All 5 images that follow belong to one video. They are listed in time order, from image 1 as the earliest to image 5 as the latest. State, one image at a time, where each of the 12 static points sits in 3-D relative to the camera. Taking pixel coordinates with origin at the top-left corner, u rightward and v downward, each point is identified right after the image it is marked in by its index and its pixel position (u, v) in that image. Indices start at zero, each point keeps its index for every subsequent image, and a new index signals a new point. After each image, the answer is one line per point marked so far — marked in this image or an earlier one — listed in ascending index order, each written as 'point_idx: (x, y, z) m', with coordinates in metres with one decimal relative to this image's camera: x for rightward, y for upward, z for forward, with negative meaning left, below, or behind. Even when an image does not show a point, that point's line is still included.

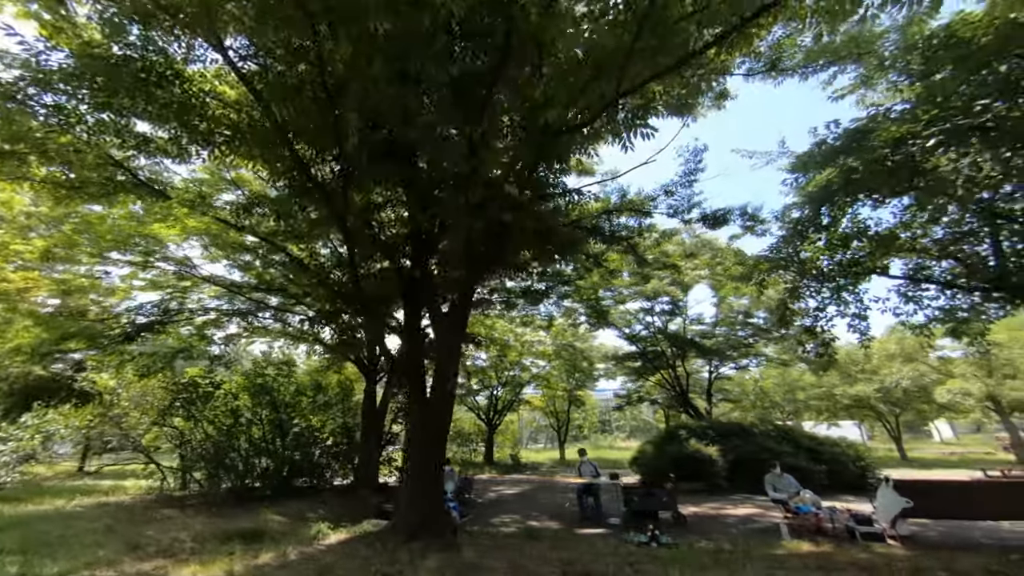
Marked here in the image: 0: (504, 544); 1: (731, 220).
0: (-0.1, -4.6, +6.7) m
1: (+5.6, +1.7, +9.8) m
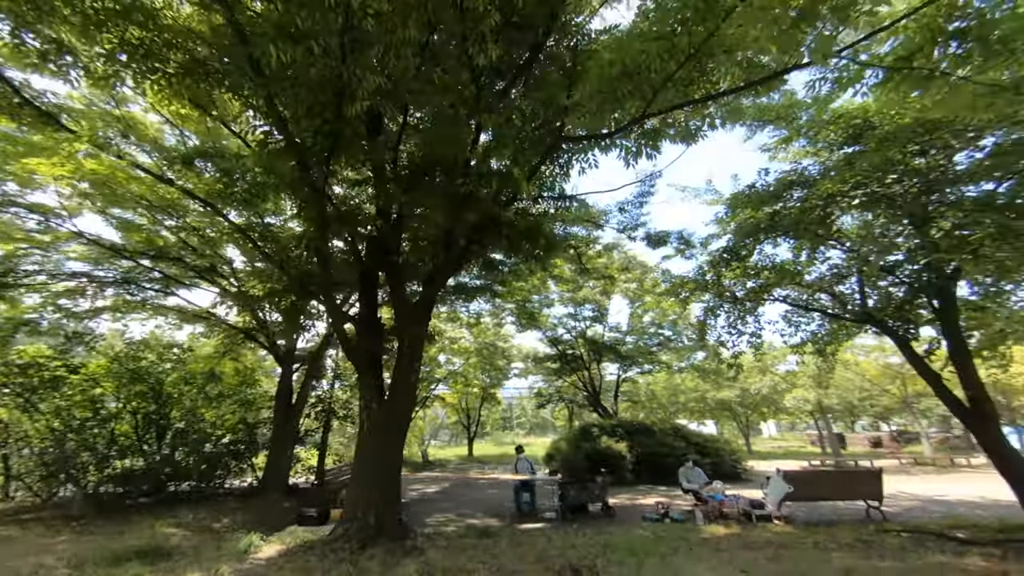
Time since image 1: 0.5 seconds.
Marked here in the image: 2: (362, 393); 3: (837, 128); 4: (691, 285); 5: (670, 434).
0: (-0.8, -4.5, +6.6) m
1: (+4.6, +1.3, +11.0) m
2: (-2.8, -2.1, +7.7) m
3: (+6.3, +2.8, +8.0) m
4: (+4.8, -0.1, +10.5) m
5: (+6.4, -5.8, +15.3) m
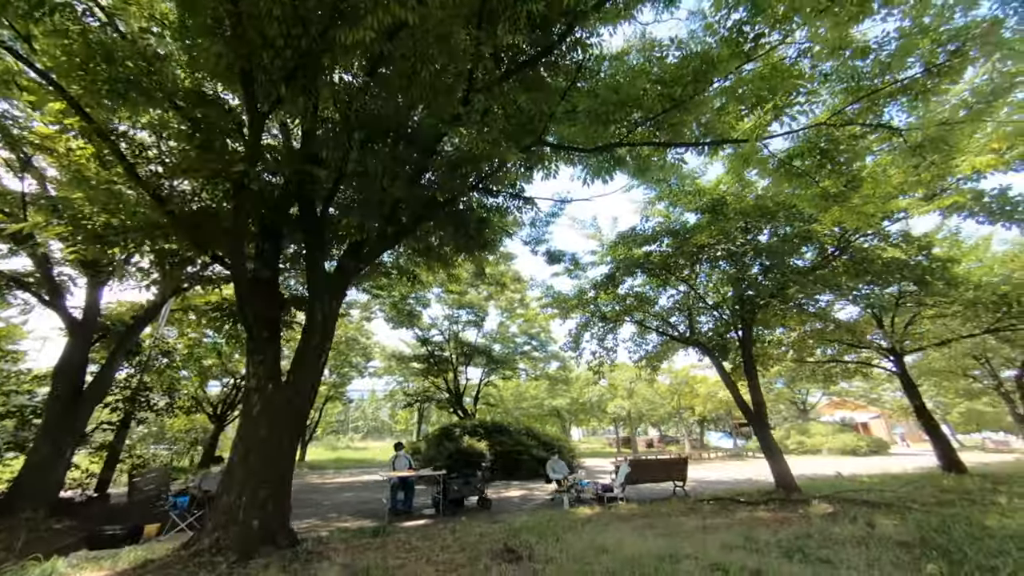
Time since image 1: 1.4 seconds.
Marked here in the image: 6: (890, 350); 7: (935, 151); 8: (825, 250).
0: (-2.3, -4.0, +6.0) m
1: (+1.7, +0.8, +12.3) m
2: (-4.2, -1.4, +6.3) m
3: (+4.7, +2.0, +10.4) m
4: (+1.9, -0.6, +11.9) m
5: (+0.7, -6.3, +16.7) m
6: (+11.7, -2.2, +11.9) m
7: (+5.8, +1.9, +5.2) m
8: (+7.2, +0.7, +9.2) m
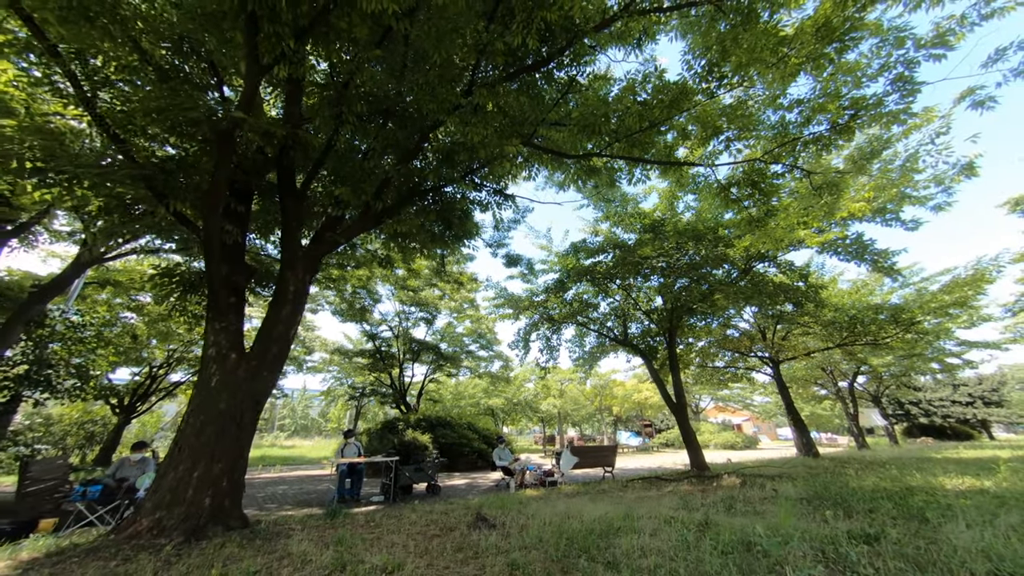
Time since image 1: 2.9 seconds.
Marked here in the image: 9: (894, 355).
0: (-2.9, -3.6, +5.8) m
1: (+0.2, +0.9, +12.9) m
2: (-4.6, -0.8, +5.8) m
3: (+3.6, +1.9, +11.6) m
4: (+0.4, -0.5, +12.5) m
5: (-2.1, -6.2, +16.8) m
6: (+9.8, -2.8, +14.4) m
7: (+5.7, +1.7, +6.8) m
8: (+6.2, +0.4, +10.9) m
9: (+12.6, -2.2, +12.5) m
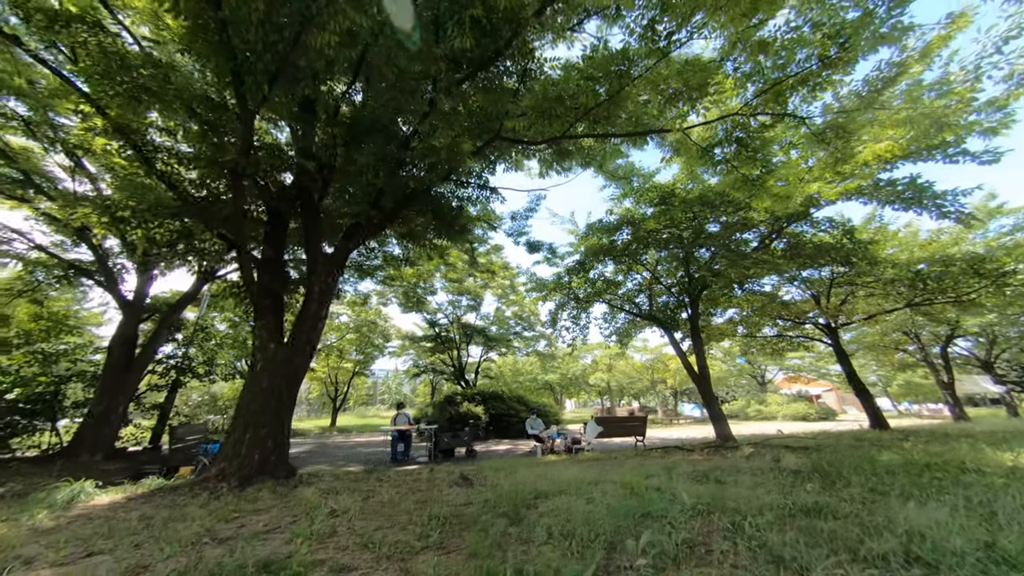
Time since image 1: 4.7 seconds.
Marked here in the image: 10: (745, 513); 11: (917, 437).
0: (-3.0, -3.6, +7.1) m
1: (+1.1, +1.7, +13.1) m
2: (-4.9, -0.9, +7.3) m
3: (+4.0, +2.8, +11.1) m
4: (+1.2, +0.2, +12.8) m
5: (+0.1, -5.3, +17.8) m
6: (+11.0, -1.3, +12.8) m
7: (+5.1, +2.3, +6.0) m
8: (+6.5, +1.4, +9.9) m
9: (+13.3, -0.7, +10.4) m
10: (+2.4, -2.3, +3.8) m
11: (+9.8, -3.6, +9.0) m
